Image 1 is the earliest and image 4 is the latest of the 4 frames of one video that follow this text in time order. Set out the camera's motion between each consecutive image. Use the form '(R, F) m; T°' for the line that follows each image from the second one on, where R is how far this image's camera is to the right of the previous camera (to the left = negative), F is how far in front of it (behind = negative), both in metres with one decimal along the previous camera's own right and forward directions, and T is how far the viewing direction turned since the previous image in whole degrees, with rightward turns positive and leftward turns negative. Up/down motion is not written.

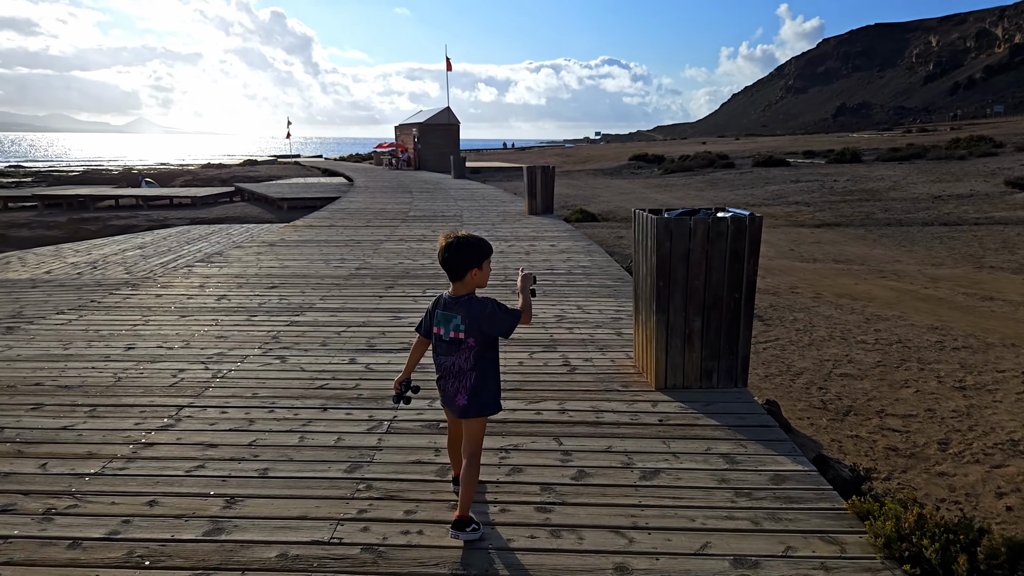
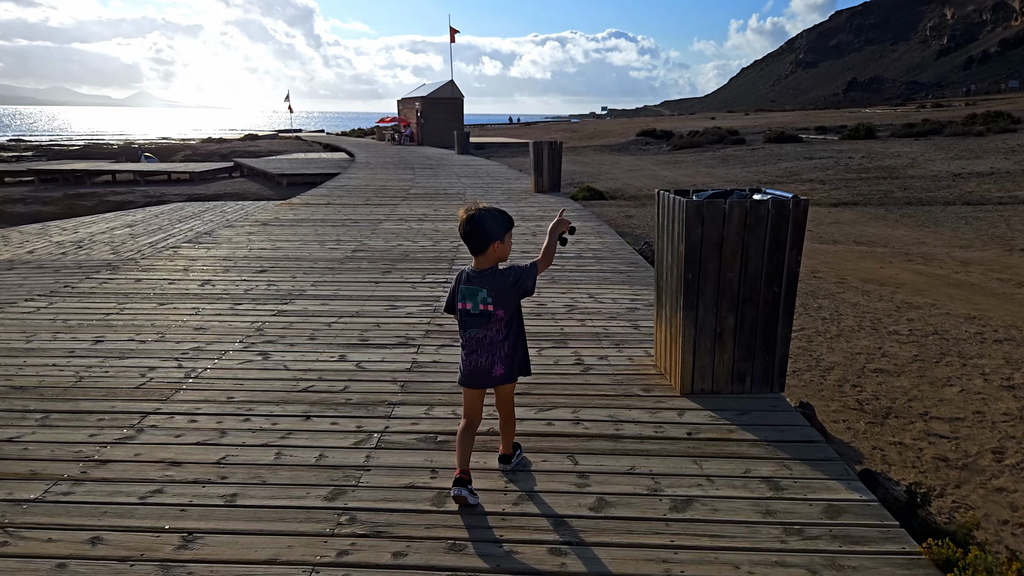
(0.0, +0.4) m; 0°
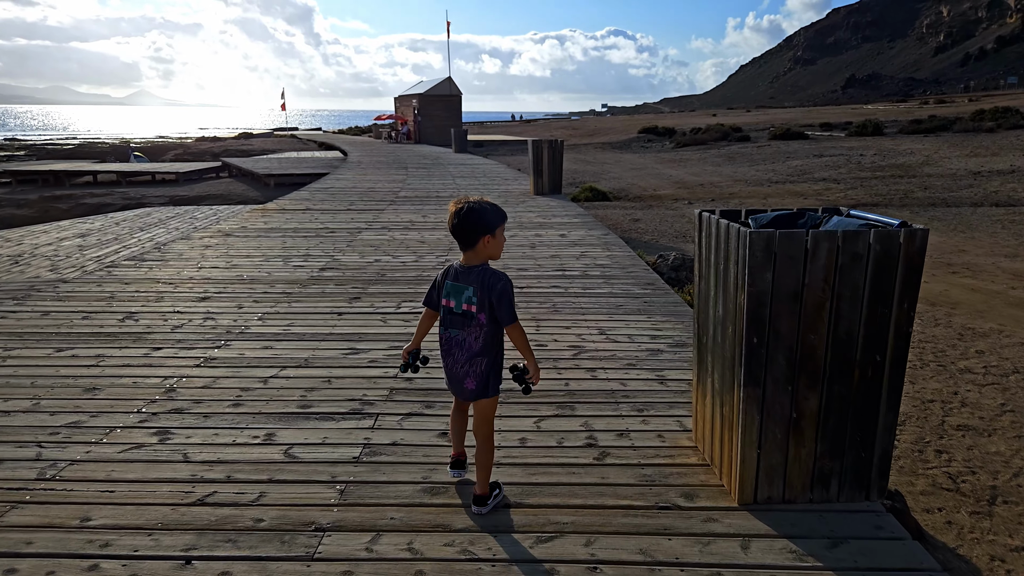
(+0.1, +0.9) m; 0°
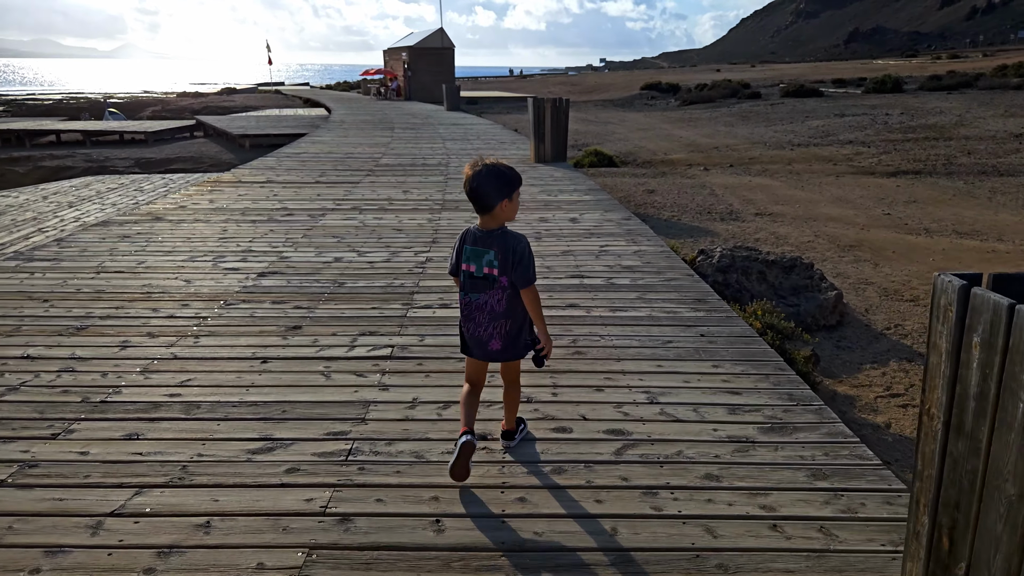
(0.0, +1.4) m; 0°
